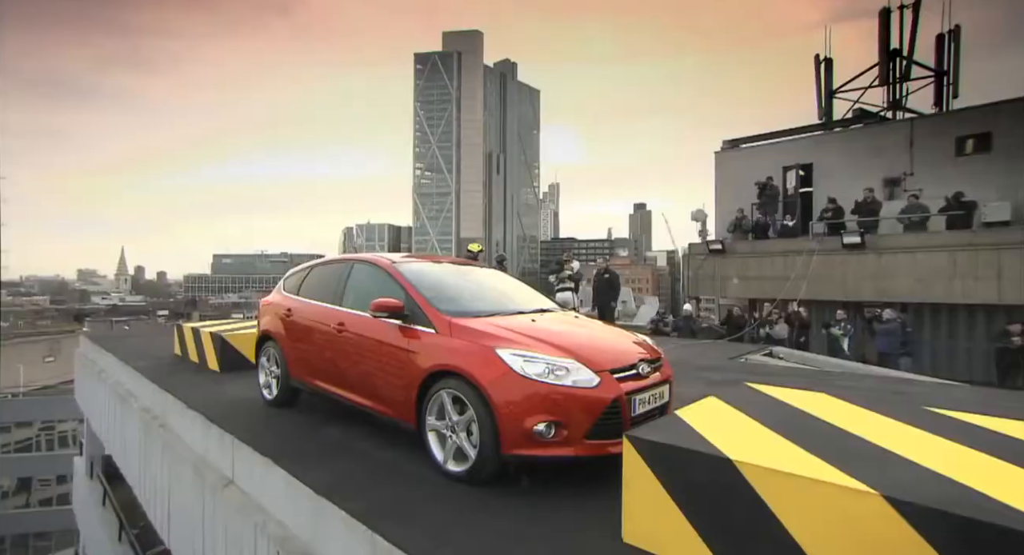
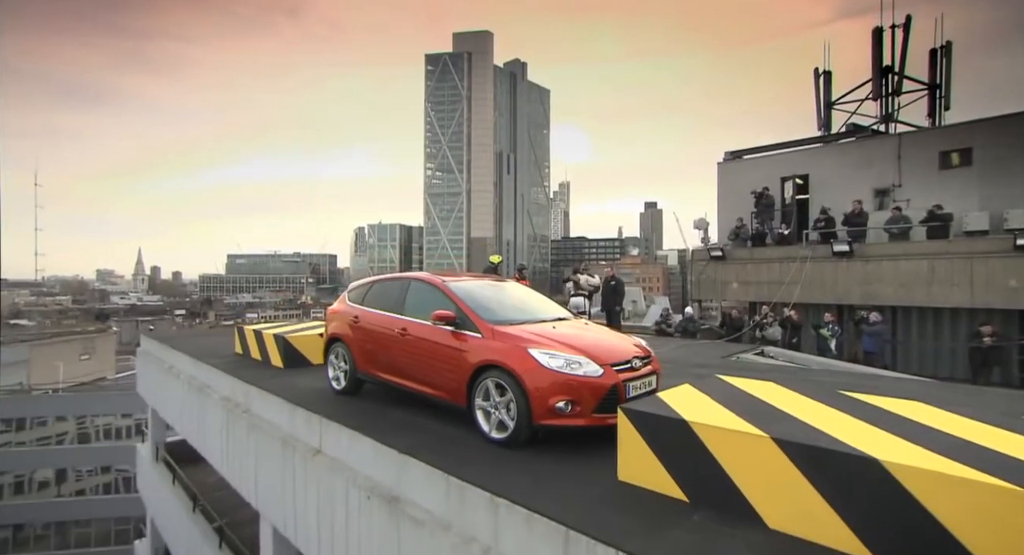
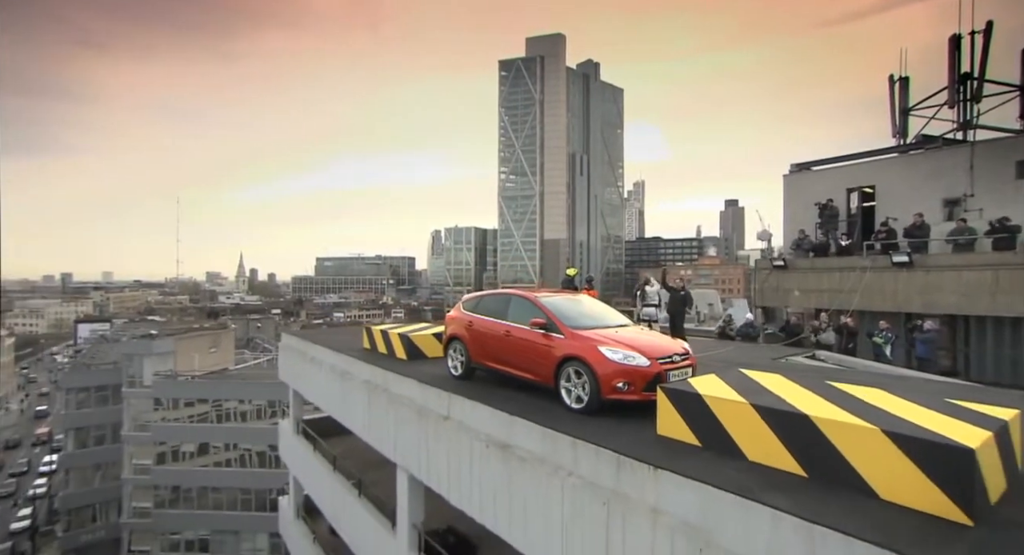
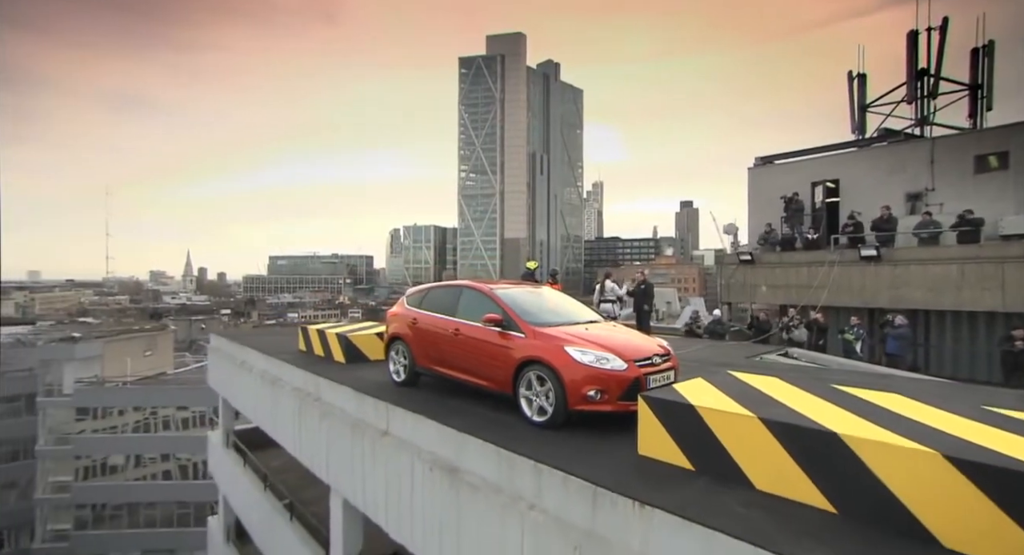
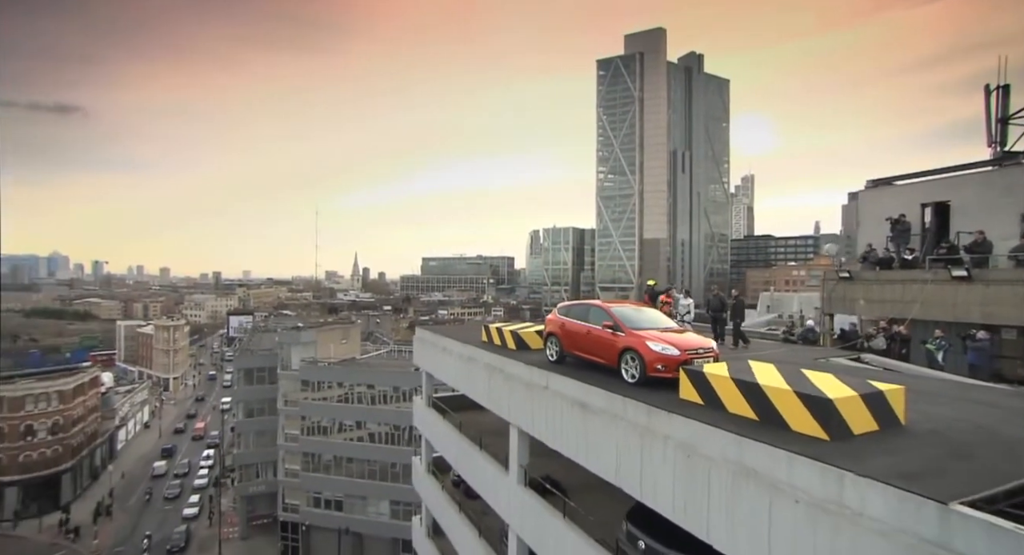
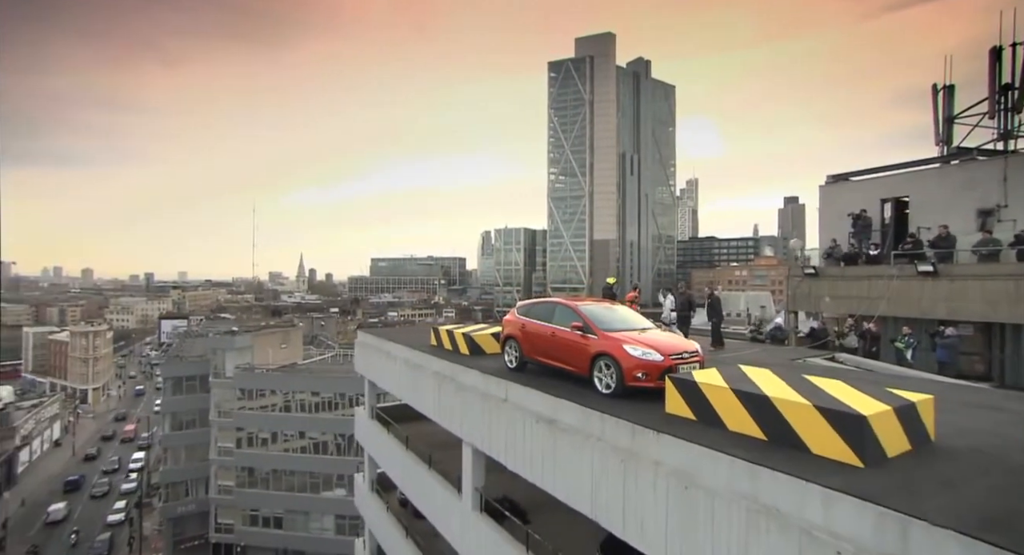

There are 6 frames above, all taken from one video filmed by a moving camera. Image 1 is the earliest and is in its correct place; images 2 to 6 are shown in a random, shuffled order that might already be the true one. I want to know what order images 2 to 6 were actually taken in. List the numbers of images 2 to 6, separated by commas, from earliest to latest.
2, 4, 3, 6, 5
